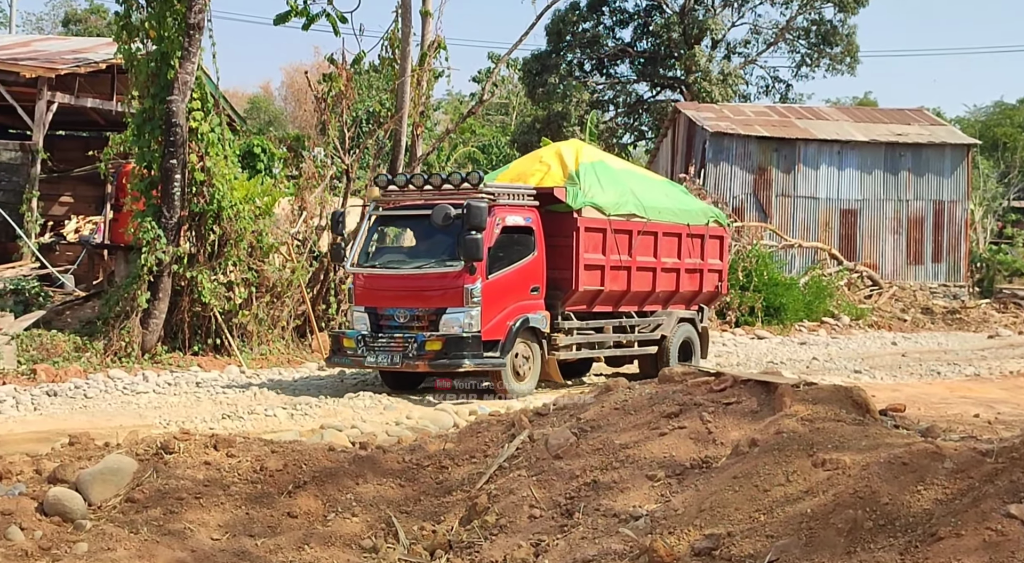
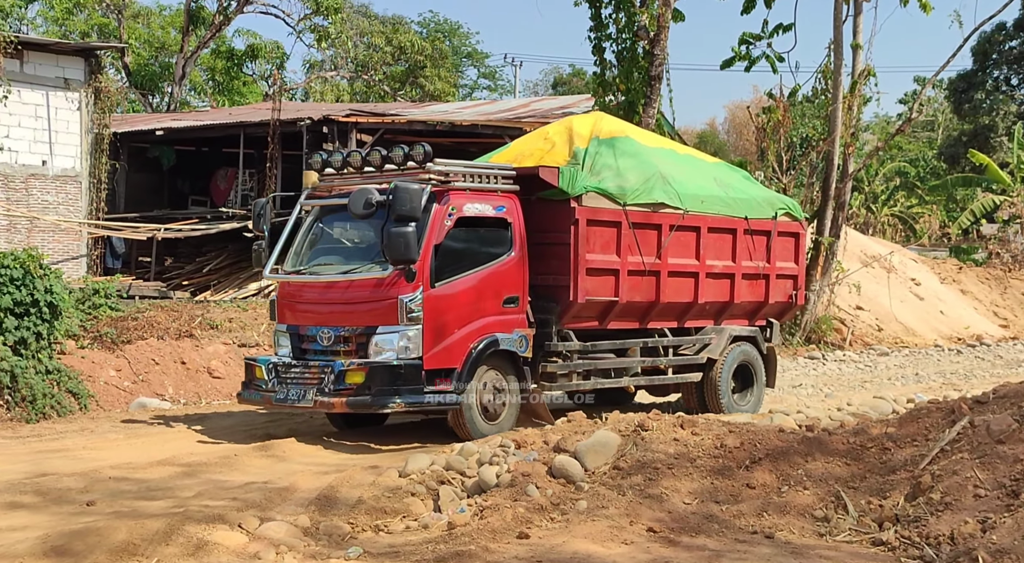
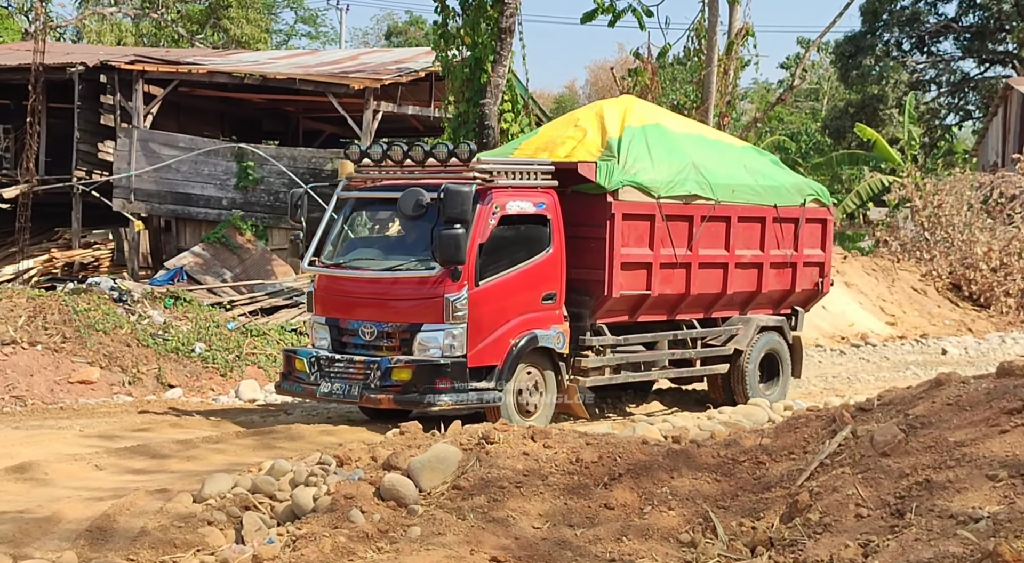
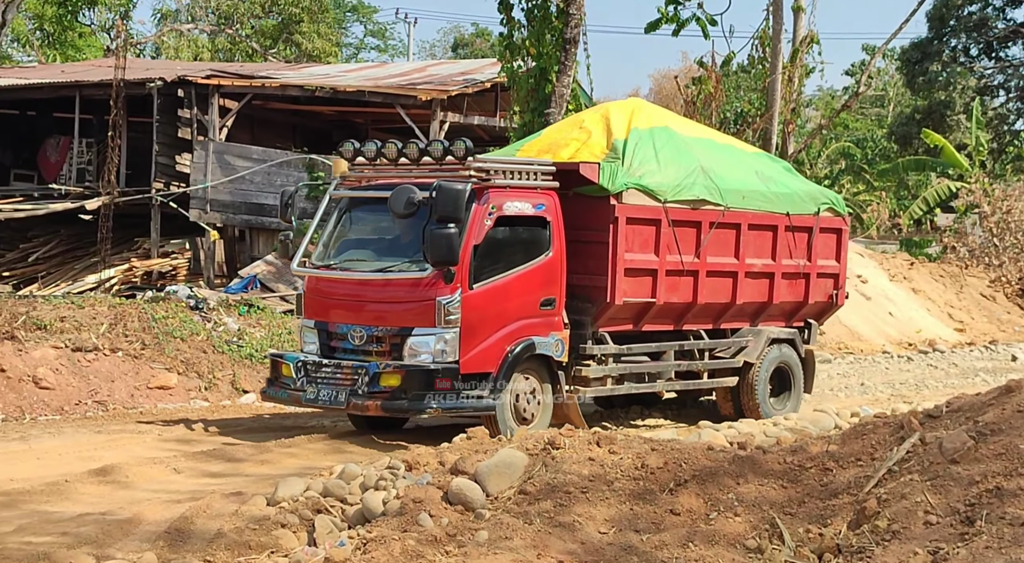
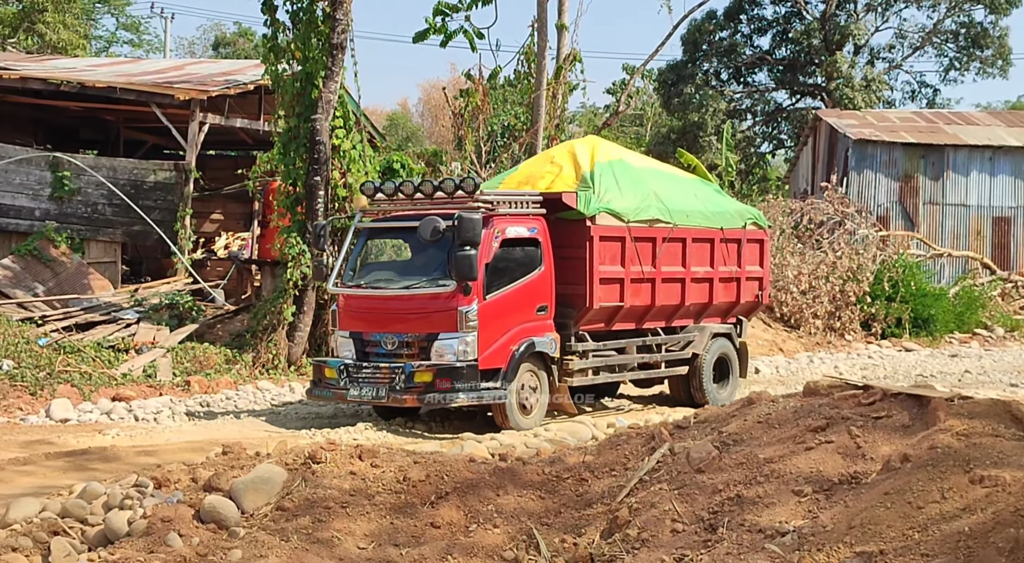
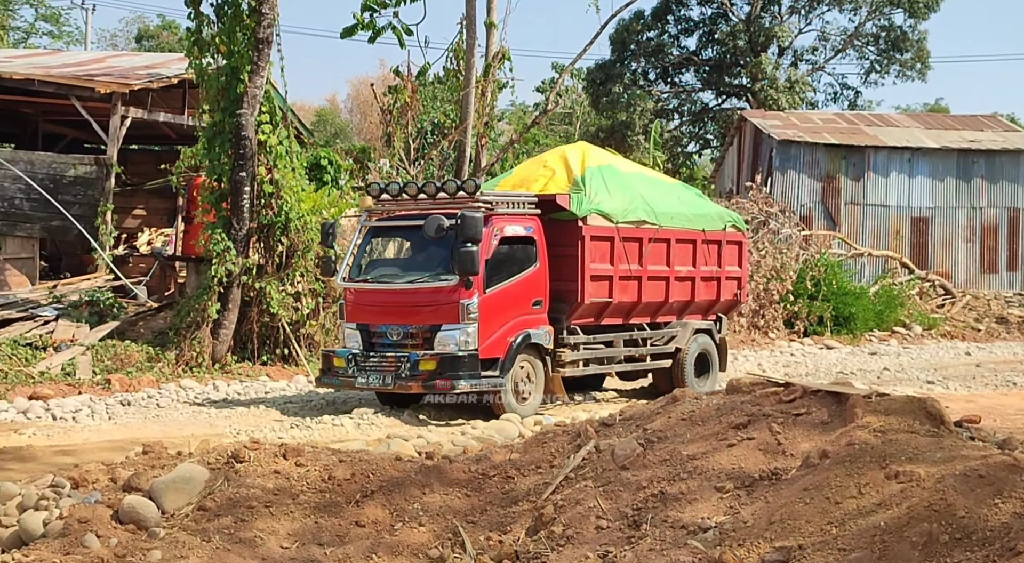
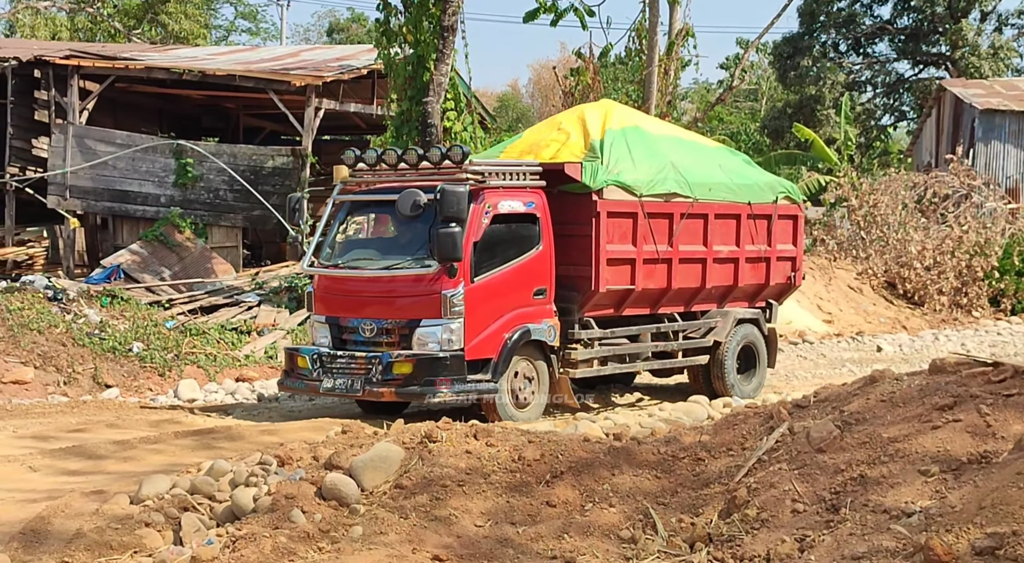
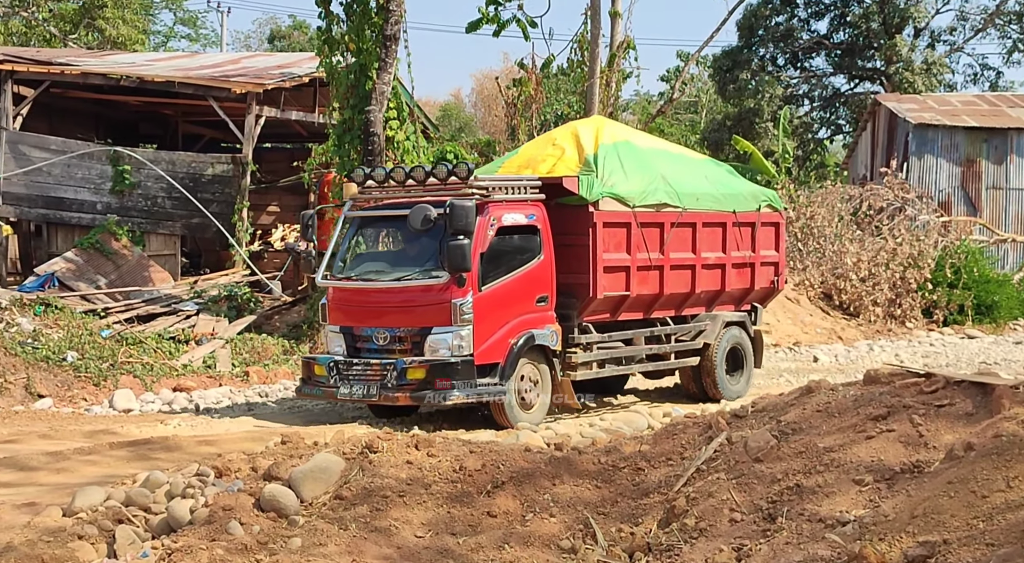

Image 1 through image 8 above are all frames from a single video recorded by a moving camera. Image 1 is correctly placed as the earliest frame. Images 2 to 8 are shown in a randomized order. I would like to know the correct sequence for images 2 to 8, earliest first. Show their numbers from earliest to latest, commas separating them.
6, 5, 8, 7, 3, 4, 2
